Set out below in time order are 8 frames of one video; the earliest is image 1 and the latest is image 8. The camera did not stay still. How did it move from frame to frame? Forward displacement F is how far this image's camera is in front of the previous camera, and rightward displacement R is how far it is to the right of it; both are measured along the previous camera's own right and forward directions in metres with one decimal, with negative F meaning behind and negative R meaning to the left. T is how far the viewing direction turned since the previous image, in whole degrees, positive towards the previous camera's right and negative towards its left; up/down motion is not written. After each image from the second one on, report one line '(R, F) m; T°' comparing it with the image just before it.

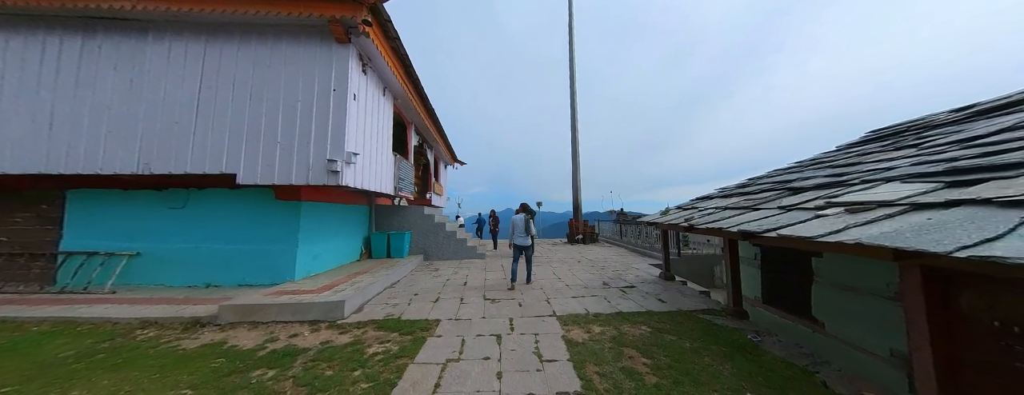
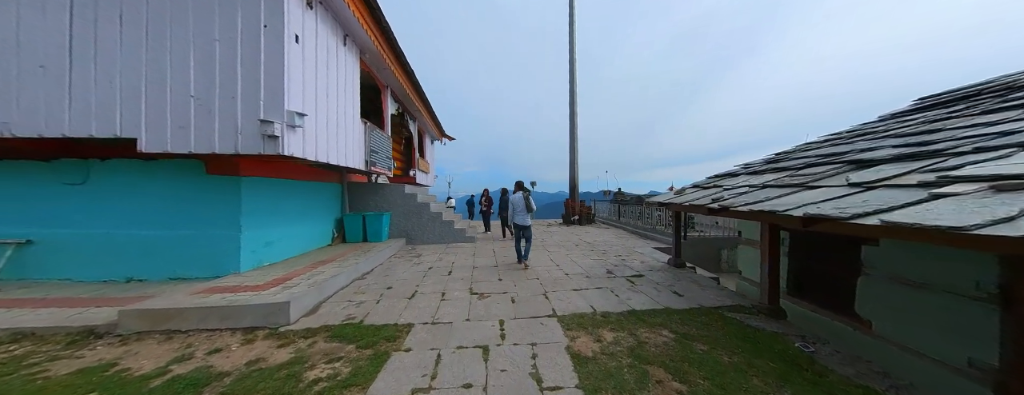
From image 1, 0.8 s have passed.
(0.0, +0.8) m; +2°
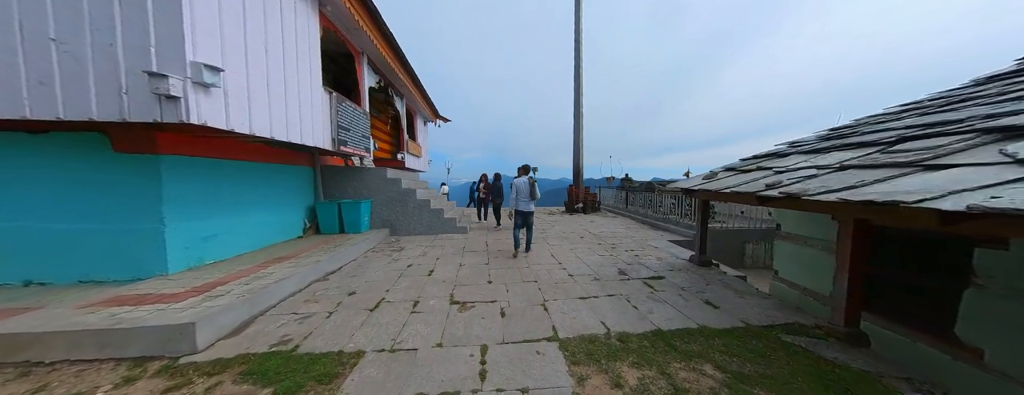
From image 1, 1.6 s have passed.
(+0.1, +0.8) m; 0°
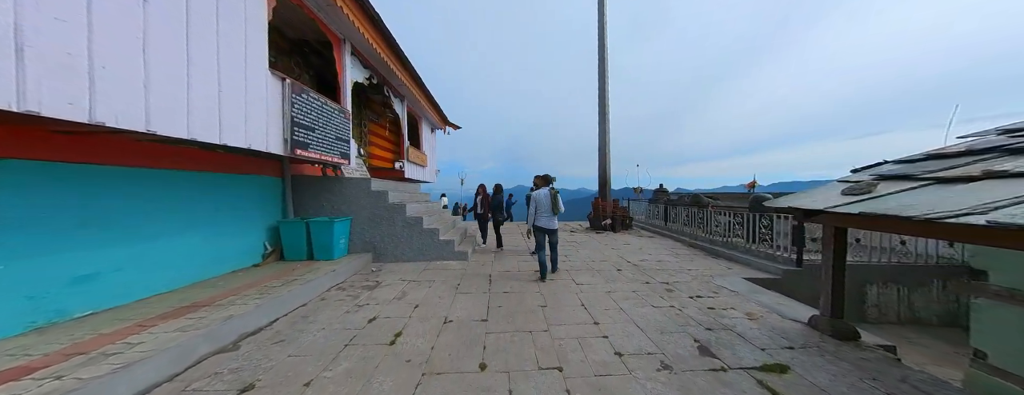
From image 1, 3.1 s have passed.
(+0.1, +1.3) m; -4°
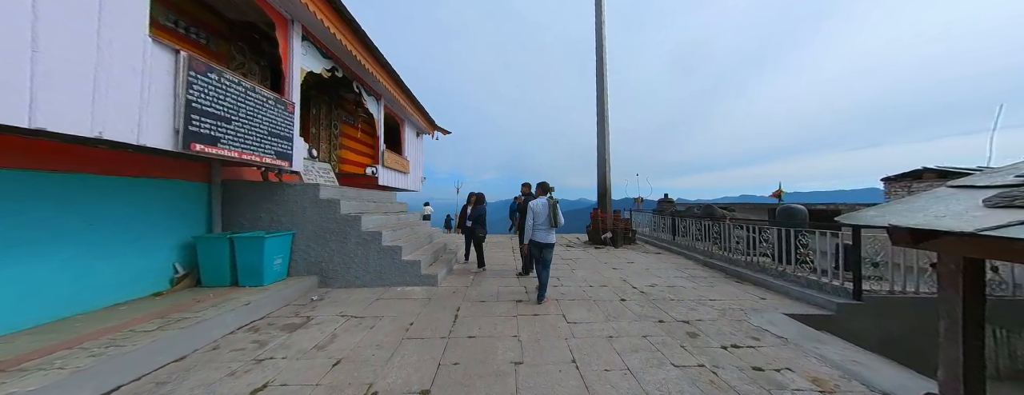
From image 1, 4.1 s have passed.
(+0.3, +0.9) m; 0°
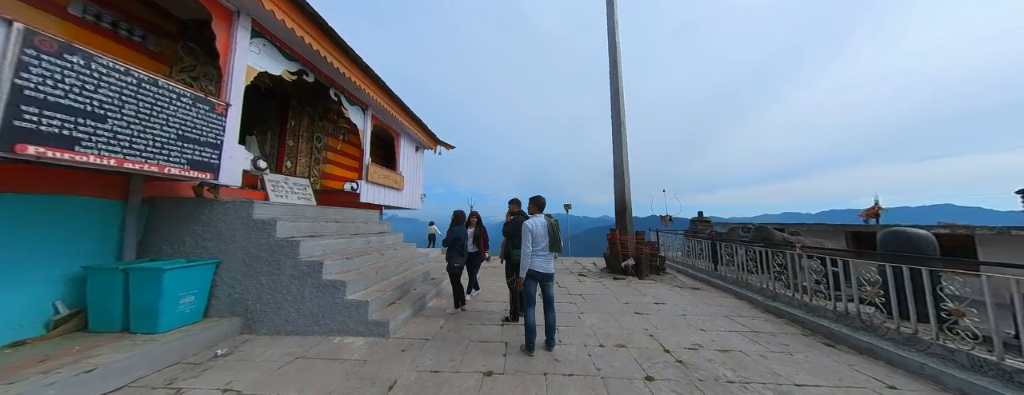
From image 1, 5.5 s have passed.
(+0.5, +1.0) m; -5°
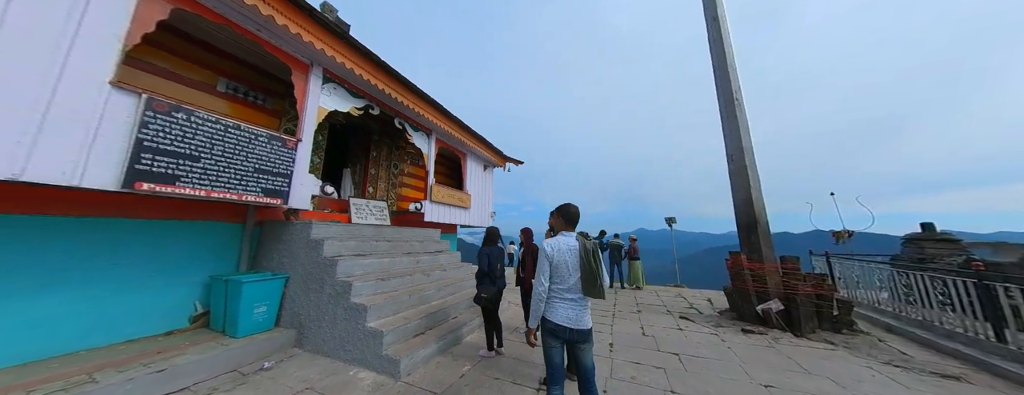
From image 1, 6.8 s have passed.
(+0.6, +0.9) m; -22°
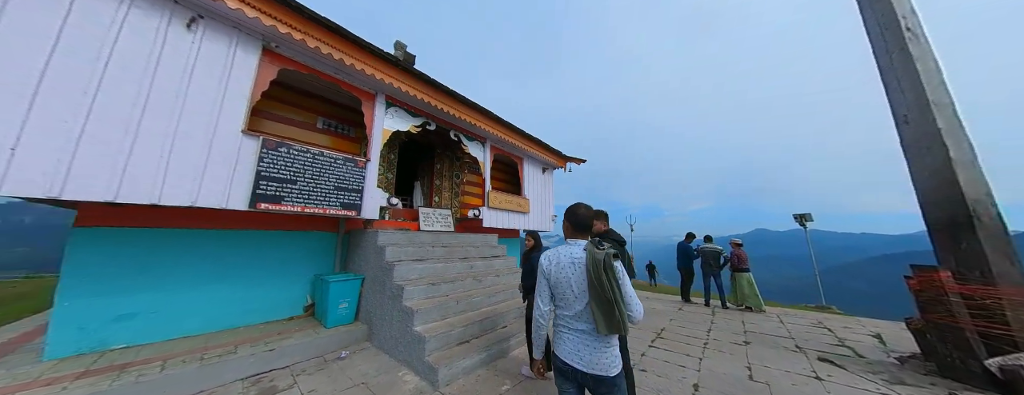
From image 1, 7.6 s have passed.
(+0.4, +0.4) m; -18°
